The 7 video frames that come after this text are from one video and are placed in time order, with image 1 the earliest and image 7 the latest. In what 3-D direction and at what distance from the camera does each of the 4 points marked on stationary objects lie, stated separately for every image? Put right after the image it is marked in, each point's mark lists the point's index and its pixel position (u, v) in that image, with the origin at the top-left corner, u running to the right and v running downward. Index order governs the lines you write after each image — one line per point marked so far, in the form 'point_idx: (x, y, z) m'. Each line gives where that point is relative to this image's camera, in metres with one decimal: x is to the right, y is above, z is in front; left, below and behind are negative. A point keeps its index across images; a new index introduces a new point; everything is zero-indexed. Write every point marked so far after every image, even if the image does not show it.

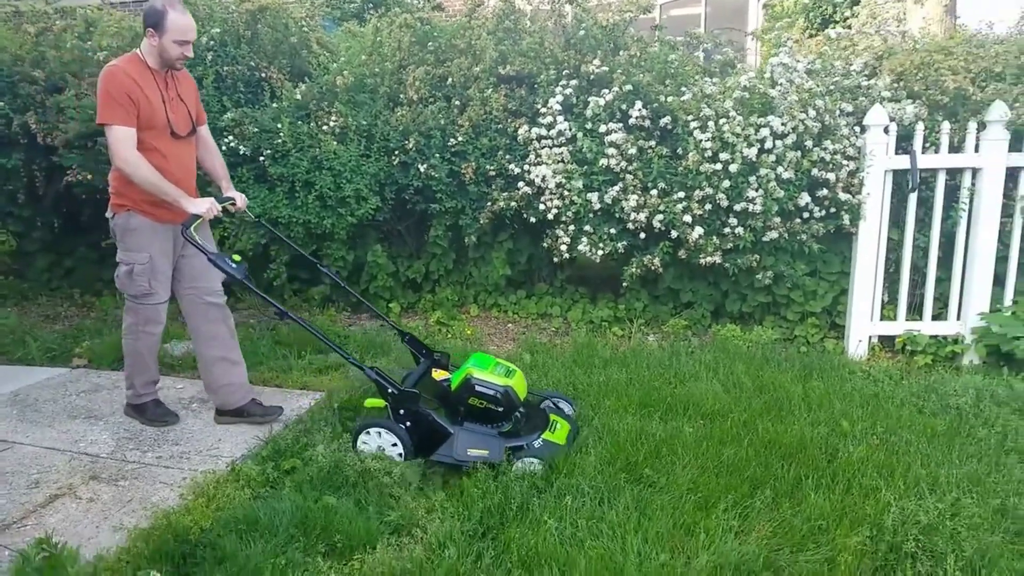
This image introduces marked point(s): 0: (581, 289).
0: (+0.6, 0.0, +6.0) m
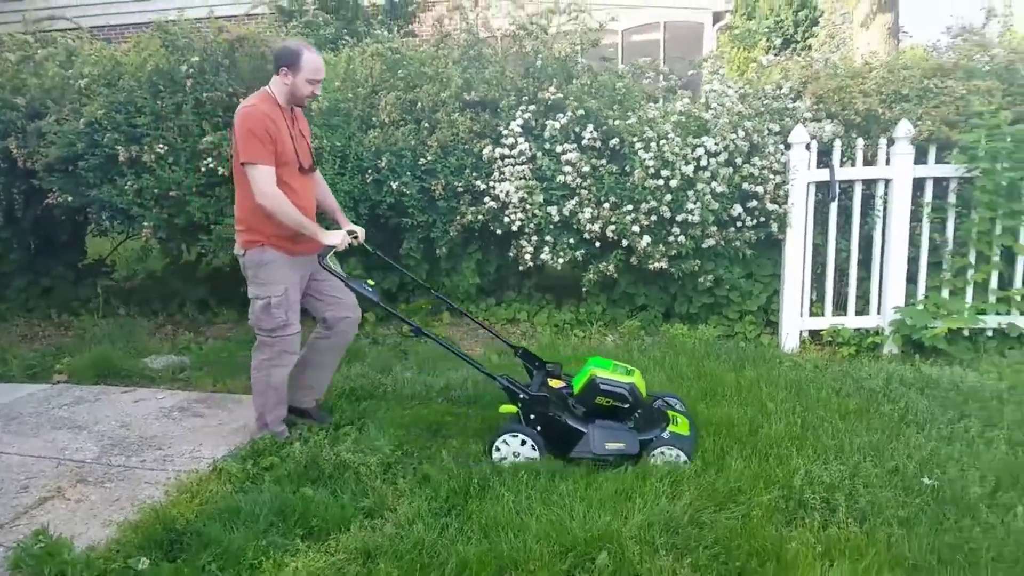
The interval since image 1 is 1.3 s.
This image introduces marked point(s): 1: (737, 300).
0: (+0.3, -0.1, +6.5) m
1: (+1.7, -0.1, +5.9) m
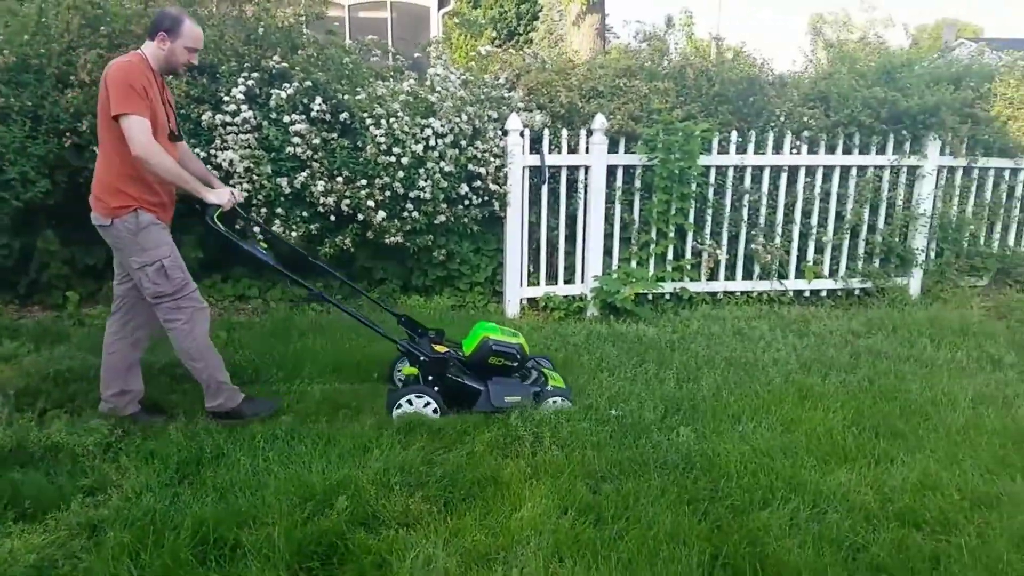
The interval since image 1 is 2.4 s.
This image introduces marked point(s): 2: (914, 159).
0: (-1.9, +0.1, +6.5) m
1: (-0.4, +0.1, +6.4) m
2: (+3.2, +1.0, +6.1) m
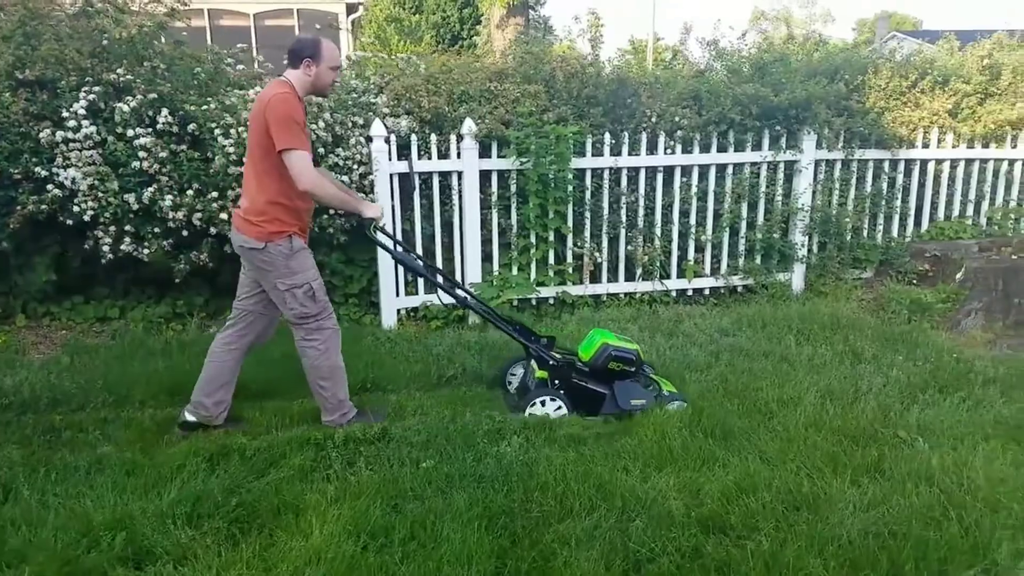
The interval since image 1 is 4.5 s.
0: (-2.9, 0.0, +6.3) m
1: (-1.4, 0.0, +6.3) m
2: (+2.2, +1.0, +6.2) m
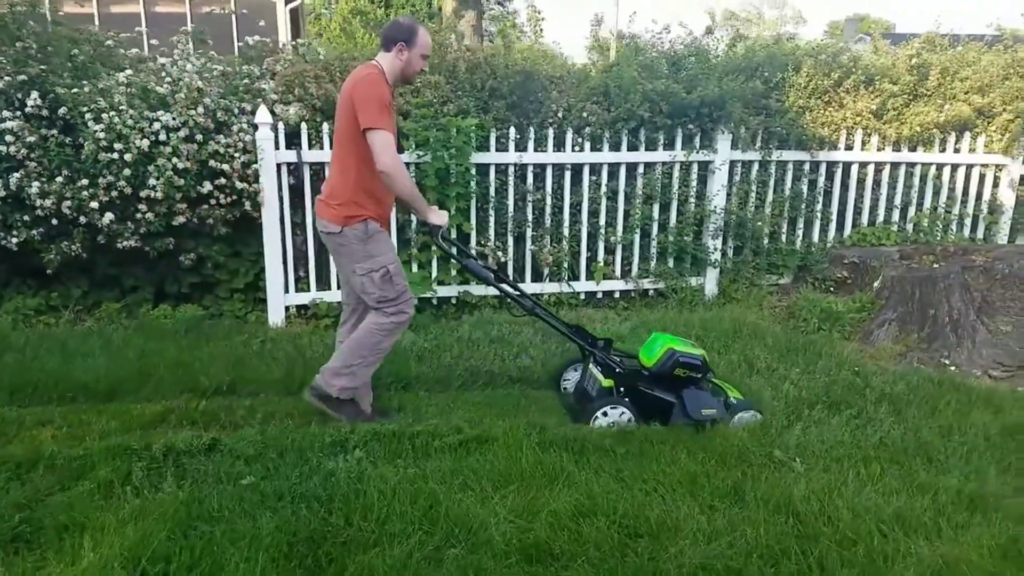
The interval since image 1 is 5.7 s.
0: (-3.7, 0.0, +5.9) m
1: (-2.1, +0.1, +5.9) m
2: (+1.4, +1.0, +5.8) m
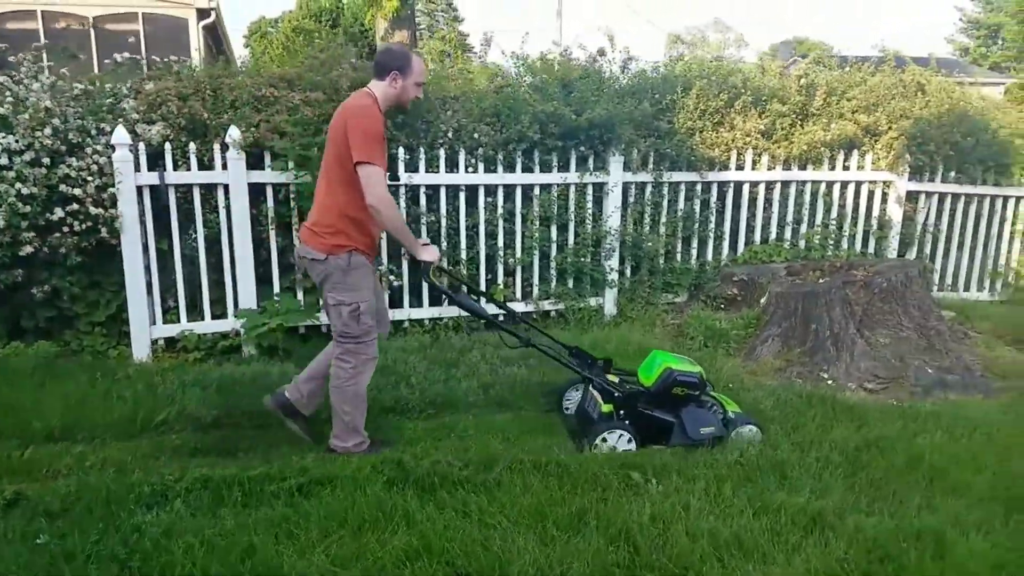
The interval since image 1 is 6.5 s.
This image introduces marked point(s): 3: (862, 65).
0: (-4.5, -0.2, +5.7) m
1: (-2.9, -0.2, +5.8) m
2: (+0.6, +0.8, +5.9) m
3: (+3.0, +2.0, +6.8) m
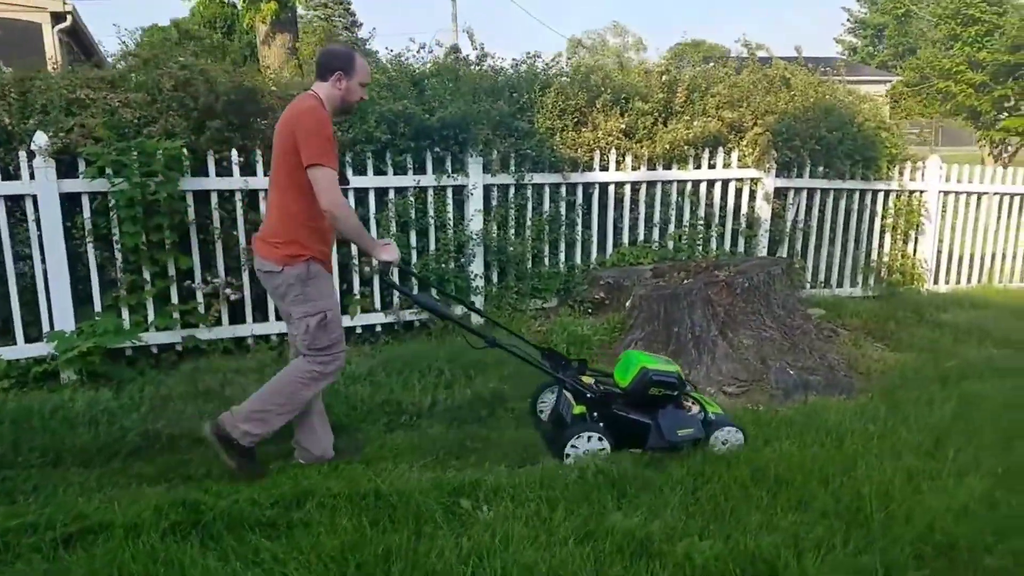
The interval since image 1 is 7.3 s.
0: (-5.5, -0.5, +4.9) m
1: (-3.9, -0.3, +5.1) m
2: (-0.4, +0.8, +5.6) m
3: (+1.9, +2.0, +6.7) m
